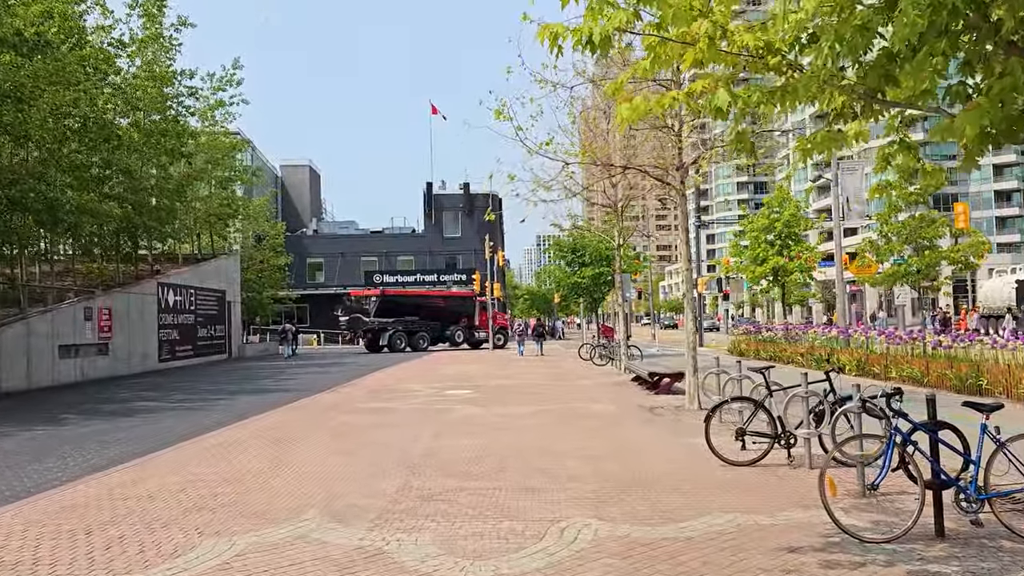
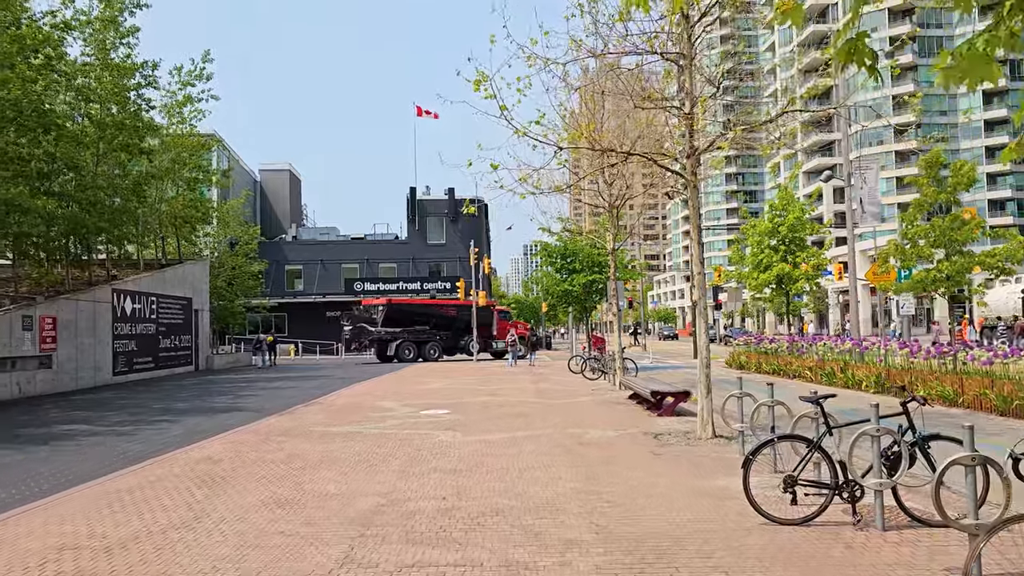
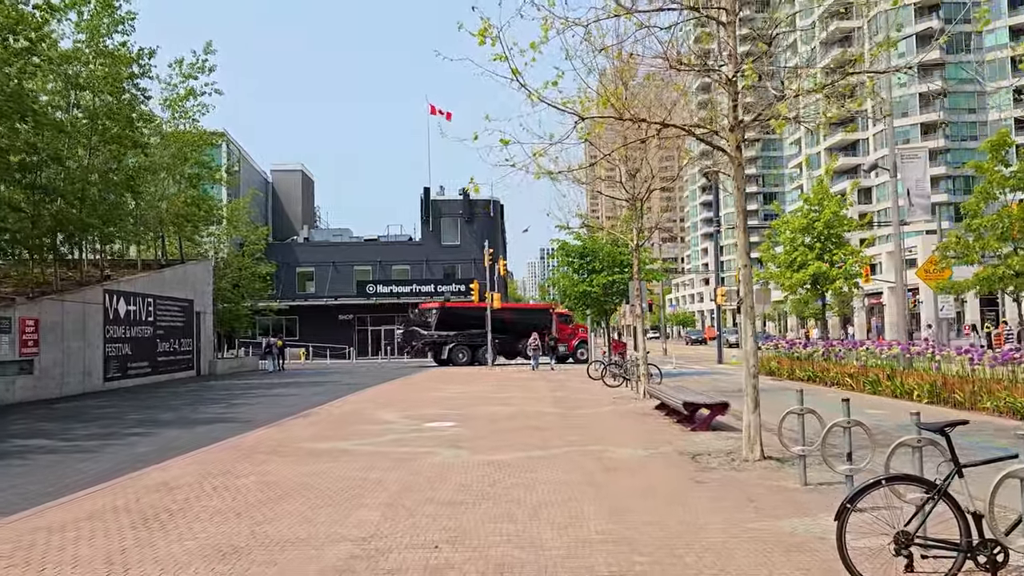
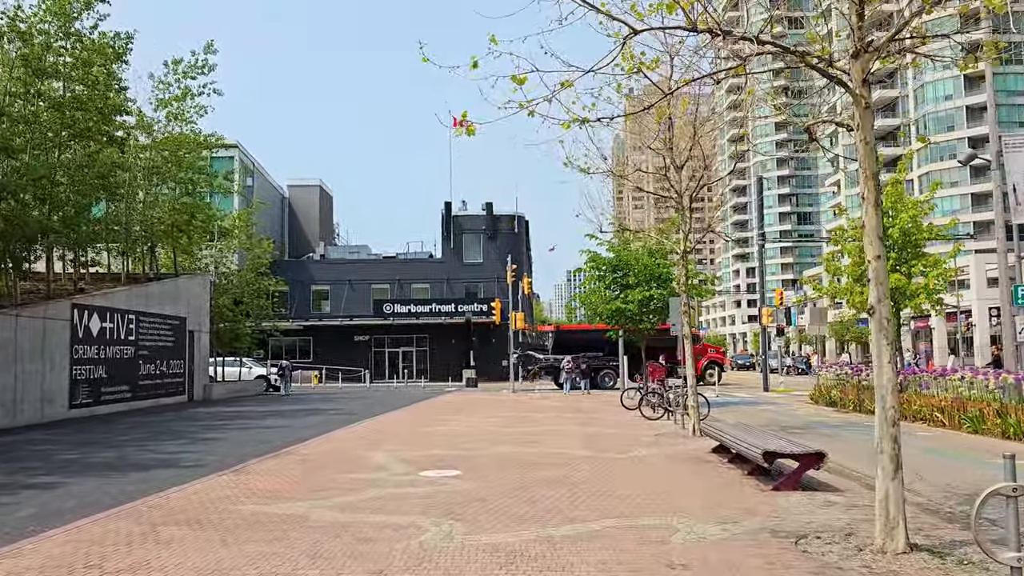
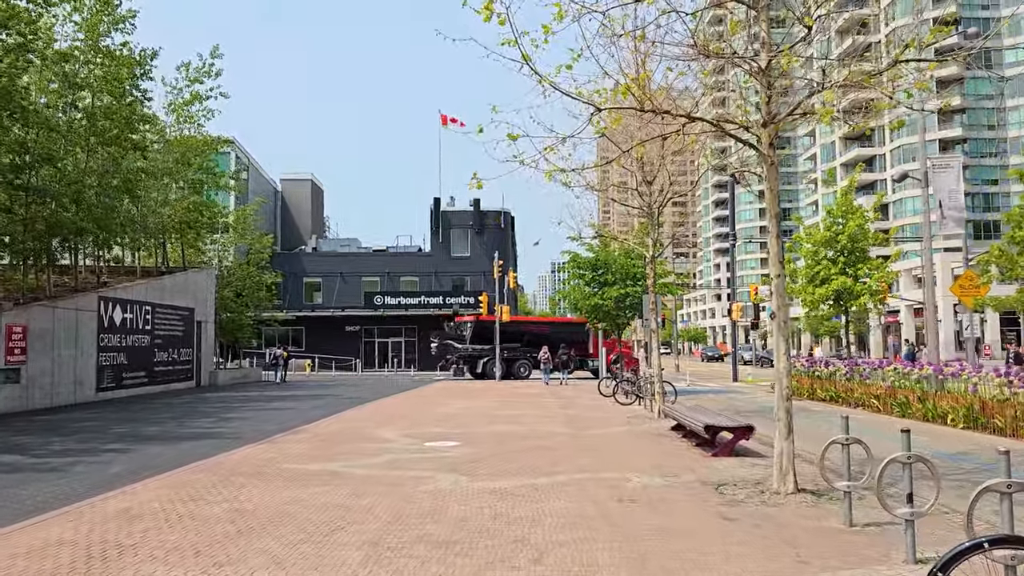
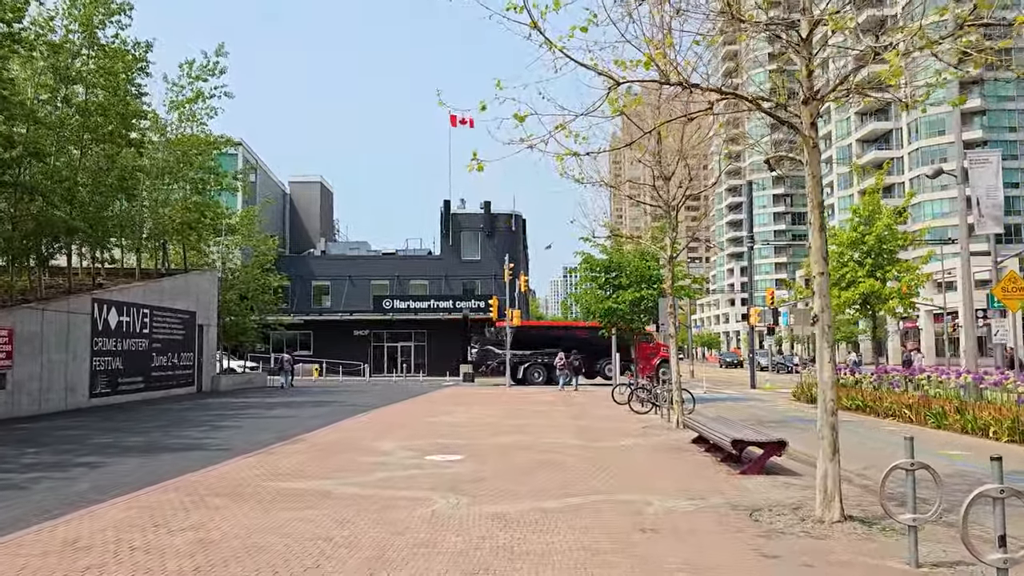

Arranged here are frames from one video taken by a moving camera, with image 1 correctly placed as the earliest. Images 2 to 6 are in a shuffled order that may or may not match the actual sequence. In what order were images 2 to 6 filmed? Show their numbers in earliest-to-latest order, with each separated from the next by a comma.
2, 3, 5, 6, 4
